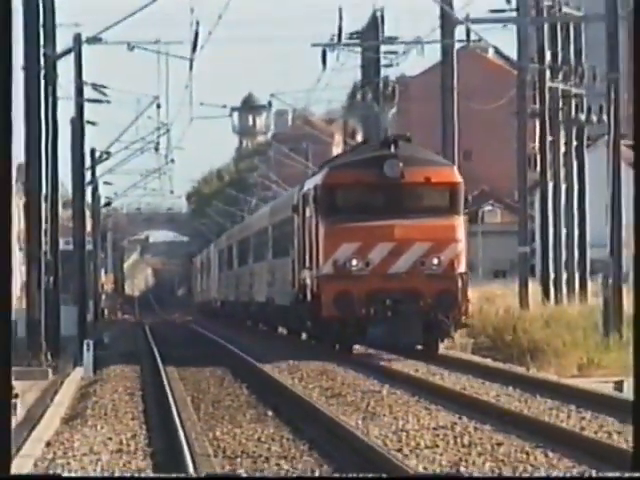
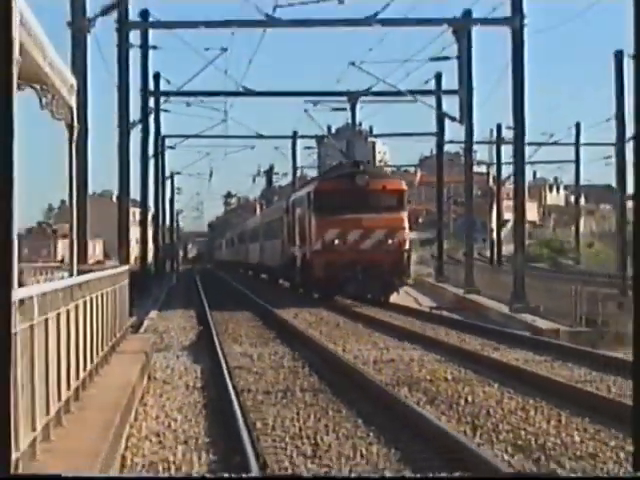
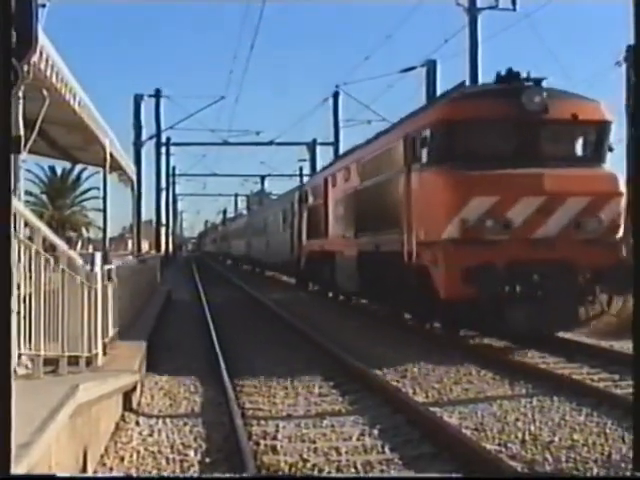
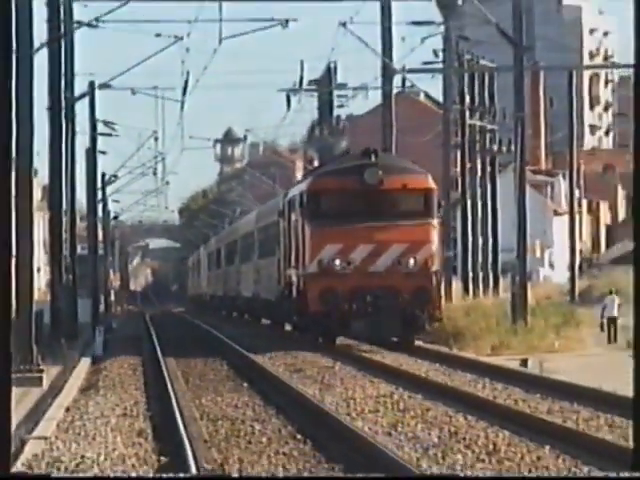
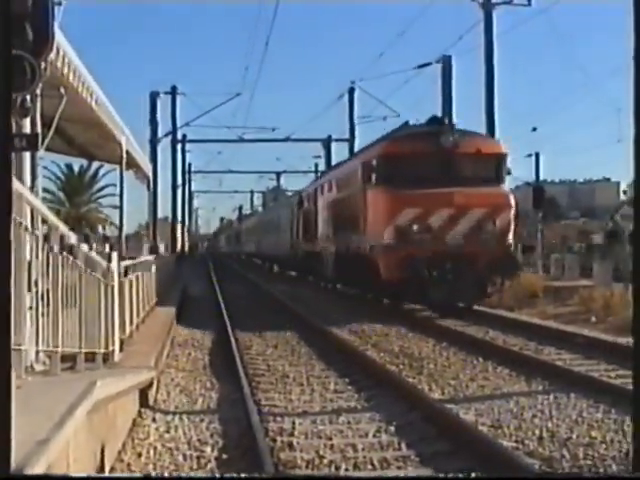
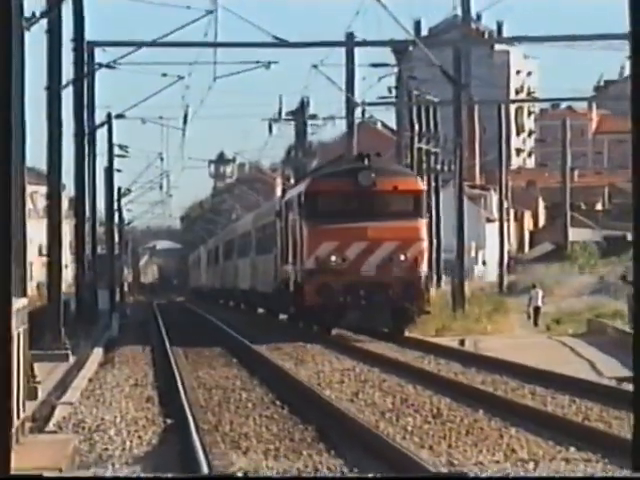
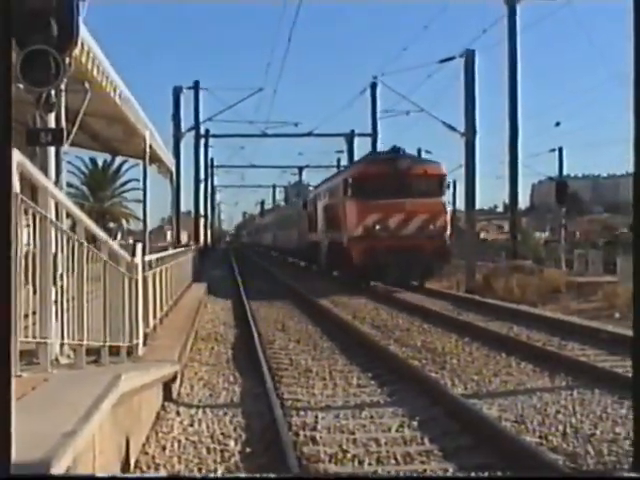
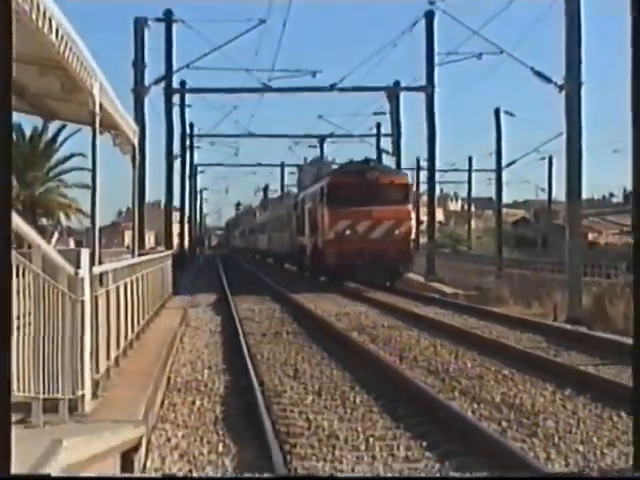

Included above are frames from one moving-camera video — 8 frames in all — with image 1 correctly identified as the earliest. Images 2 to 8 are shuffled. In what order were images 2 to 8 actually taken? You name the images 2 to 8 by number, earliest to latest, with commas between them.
4, 6, 2, 8, 7, 5, 3
